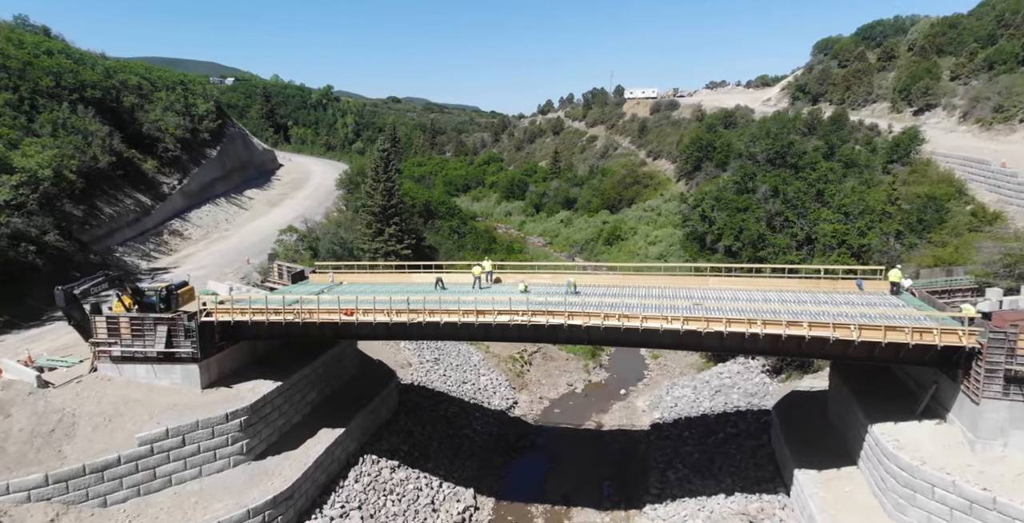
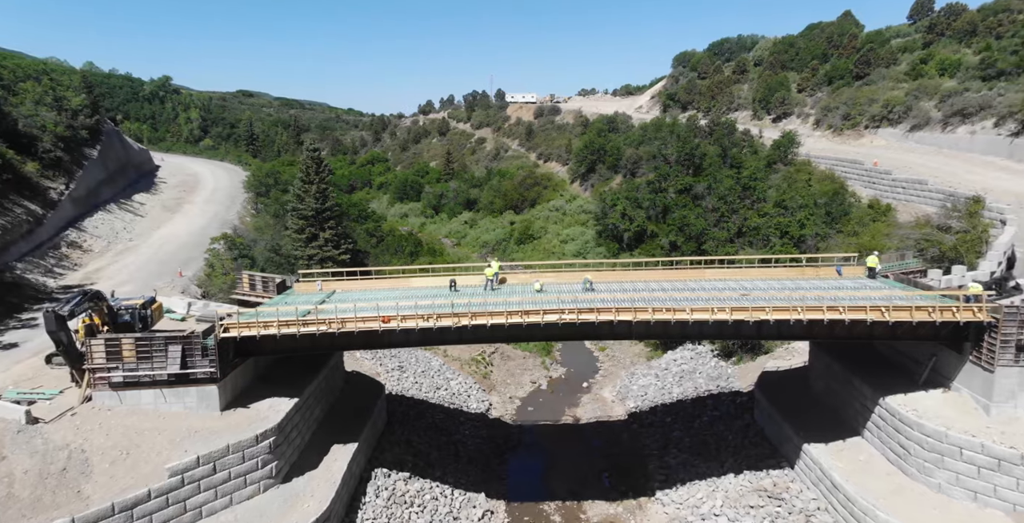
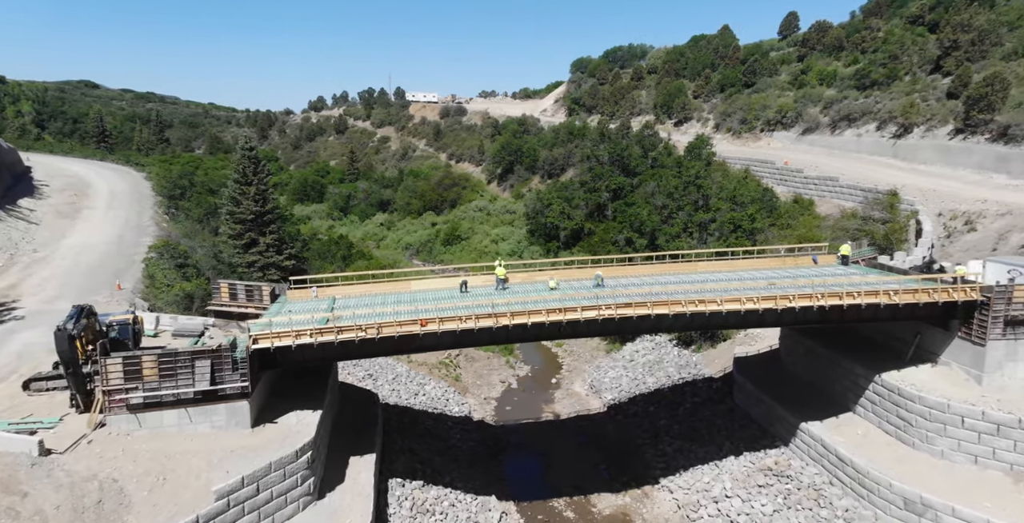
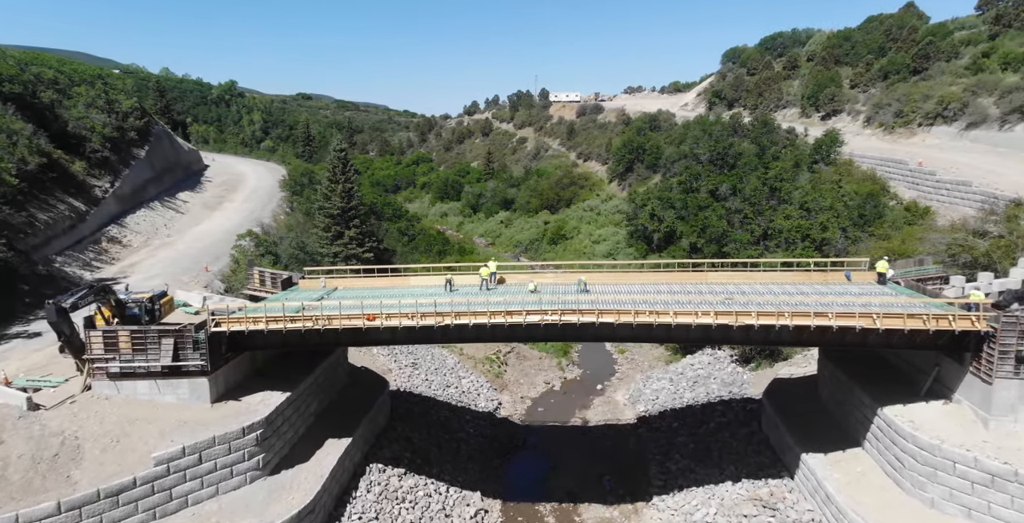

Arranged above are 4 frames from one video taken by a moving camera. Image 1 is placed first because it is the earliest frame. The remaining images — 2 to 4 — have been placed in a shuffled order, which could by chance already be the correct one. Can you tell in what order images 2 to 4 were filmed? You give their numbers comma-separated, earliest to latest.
4, 2, 3
